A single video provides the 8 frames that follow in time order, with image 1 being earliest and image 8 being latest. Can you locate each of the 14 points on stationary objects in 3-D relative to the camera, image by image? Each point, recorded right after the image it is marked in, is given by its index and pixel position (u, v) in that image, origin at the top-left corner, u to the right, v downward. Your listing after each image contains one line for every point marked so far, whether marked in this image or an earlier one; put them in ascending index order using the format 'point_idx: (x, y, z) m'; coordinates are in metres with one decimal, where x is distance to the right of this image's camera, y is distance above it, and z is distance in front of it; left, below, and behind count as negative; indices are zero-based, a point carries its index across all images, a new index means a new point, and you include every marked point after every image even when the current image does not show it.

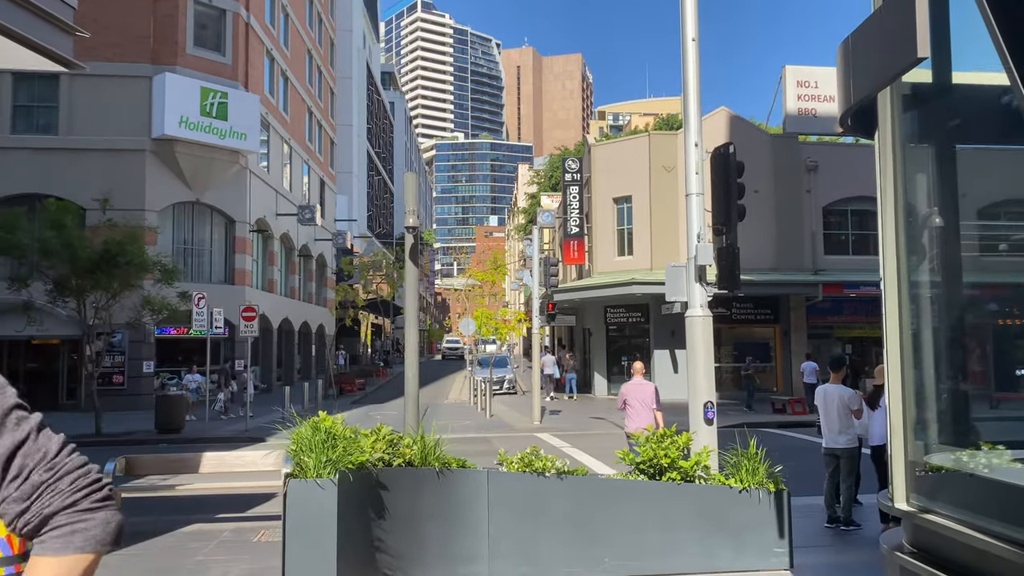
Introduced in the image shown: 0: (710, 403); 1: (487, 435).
0: (+2.0, -1.2, +8.5) m
1: (-0.5, -2.9, +16.7) m
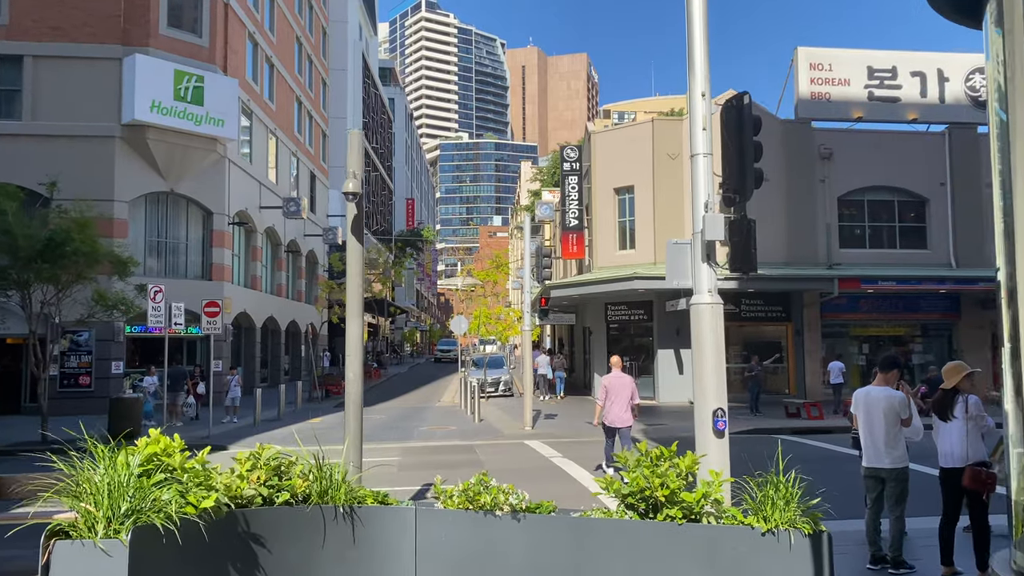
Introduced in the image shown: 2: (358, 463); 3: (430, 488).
0: (+1.7, -1.0, +6.9) m
1: (-0.8, -2.8, +15.1) m
2: (-1.3, -1.4, +7.0) m
3: (-1.1, -2.5, +10.5) m
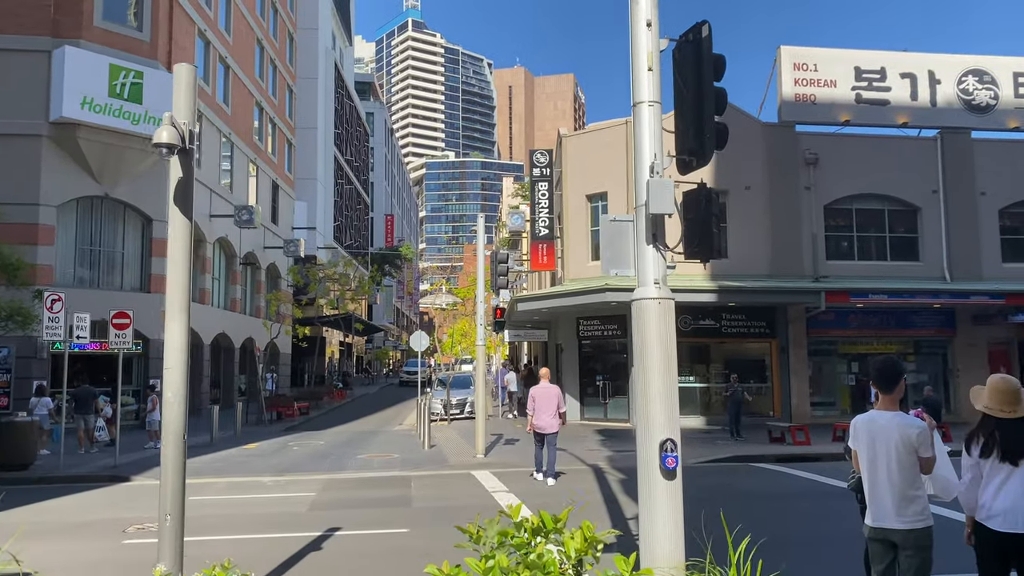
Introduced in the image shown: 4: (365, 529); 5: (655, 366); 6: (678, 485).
0: (+1.0, -1.0, +5.1) m
1: (-1.6, -2.9, +13.2) m
2: (-2.0, -1.4, +5.1) m
3: (-1.9, -2.5, +8.6) m
4: (-1.6, -2.6, +8.9) m
5: (+0.9, -0.5, +5.2) m
6: (+1.0, -1.2, +5.2) m
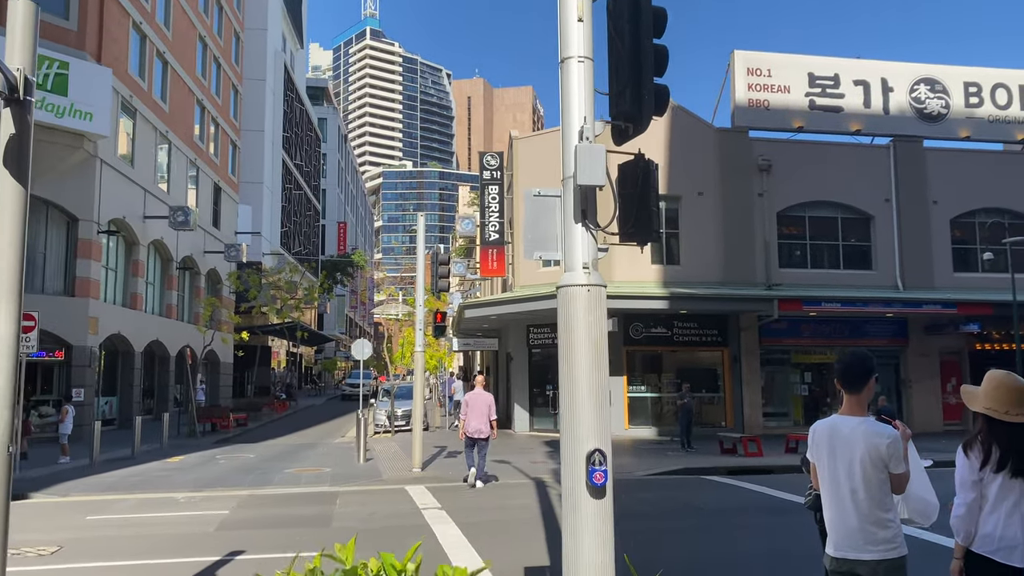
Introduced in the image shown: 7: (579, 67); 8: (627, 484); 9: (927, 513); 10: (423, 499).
0: (+0.4, -0.9, +4.3) m
1: (-2.6, -2.9, +12.2) m
2: (-2.5, -1.3, +4.2) m
3: (-2.6, -2.5, +7.7) m
4: (-2.3, -2.5, +8.0) m
5: (+0.4, -0.4, +4.4) m
6: (+0.5, -1.1, +4.4) m
7: (+0.4, +1.2, +4.7) m
8: (+1.7, -2.9, +12.6) m
9: (+1.7, -0.9, +3.5) m
10: (-1.2, -2.8, +11.1) m
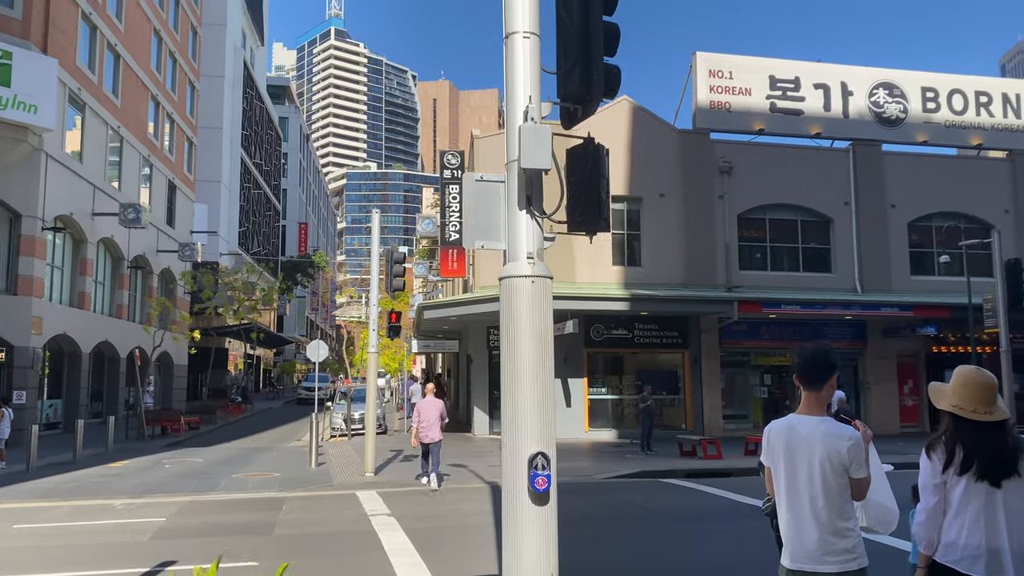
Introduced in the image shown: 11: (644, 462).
0: (+0.1, -0.8, +4.0) m
1: (-3.2, -2.9, +11.8) m
2: (-2.8, -1.2, +3.7) m
3: (-3.0, -2.4, +7.2) m
4: (-2.7, -2.5, +7.6) m
5: (+0.1, -0.4, +4.1) m
6: (+0.2, -1.1, +4.1) m
7: (+0.1, +1.3, +4.4) m
8: (+1.0, -2.9, +12.3) m
9: (+1.4, -0.9, +3.2) m
10: (-1.8, -2.8, +10.7) m
11: (+2.5, -3.3, +16.2) m
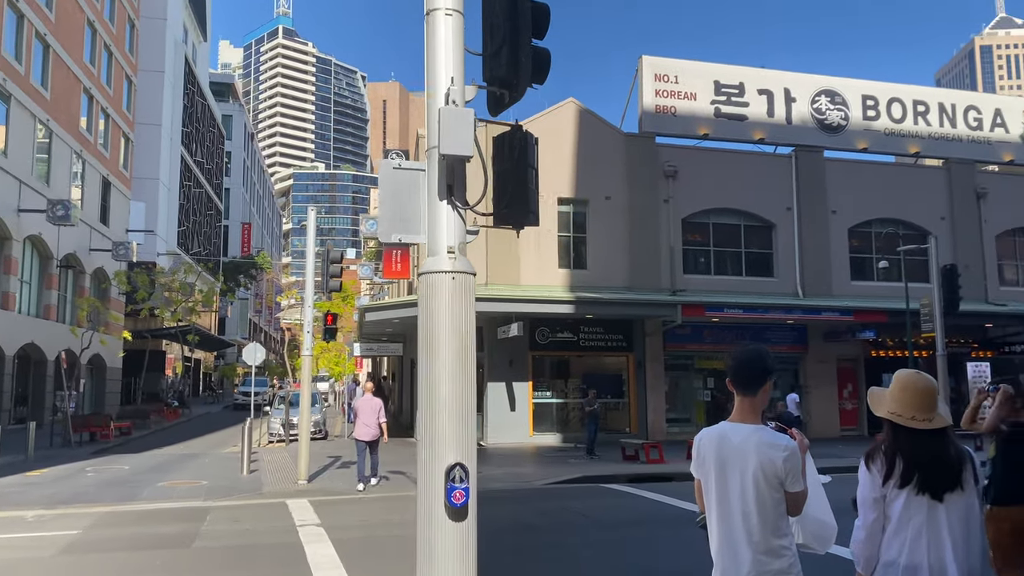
0: (-0.2, -0.8, +3.7) m
1: (-4.0, -2.9, +11.2) m
2: (-3.2, -1.2, +3.2) m
3: (-3.6, -2.4, +6.7) m
4: (-3.3, -2.4, +7.1) m
5: (-0.3, -0.3, +3.8) m
6: (-0.2, -1.1, +3.8) m
7: (-0.3, +1.3, +4.1) m
8: (+0.2, -3.0, +12.0) m
9: (+1.1, -0.9, +3.0) m
10: (-2.5, -2.8, +10.3) m
11: (+1.4, -3.4, +16.0) m
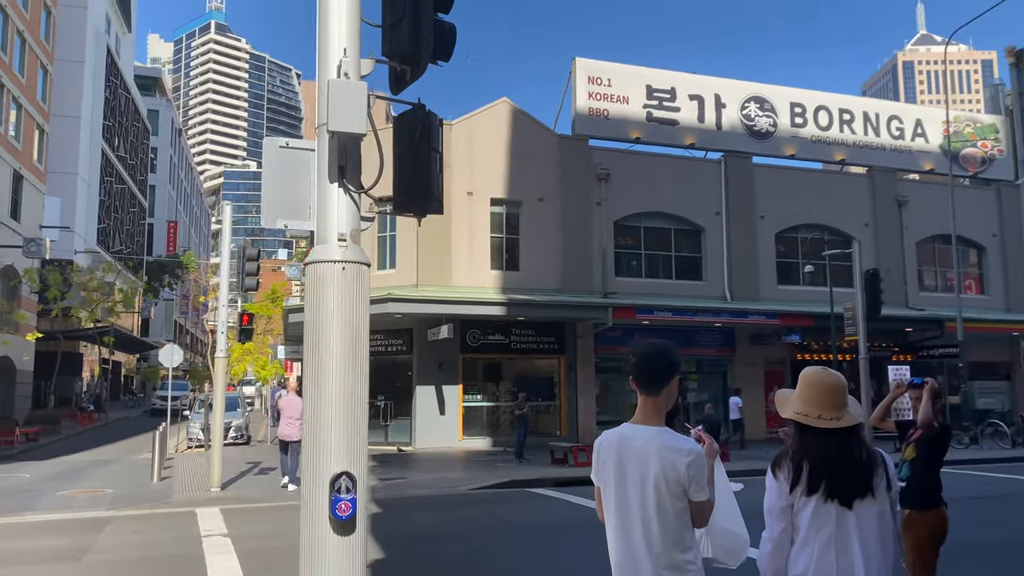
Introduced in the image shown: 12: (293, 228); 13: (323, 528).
0: (-0.7, -0.8, +3.4) m
1: (-5.0, -2.8, +10.6) m
2: (-3.6, -1.1, +2.7) m
3: (-4.2, -2.3, +6.1) m
4: (-4.0, -2.4, +6.5) m
5: (-0.7, -0.3, +3.5) m
6: (-0.6, -1.0, +3.4) m
7: (-0.8, +1.3, +3.7) m
8: (-0.9, -2.9, +11.7) m
9: (+0.7, -0.8, +2.7) m
10: (-3.5, -2.7, +9.7) m
11: (0.0, -3.4, +15.7) m
12: (-1.0, +0.3, +3.9) m
13: (-0.8, -1.0, +3.4) m
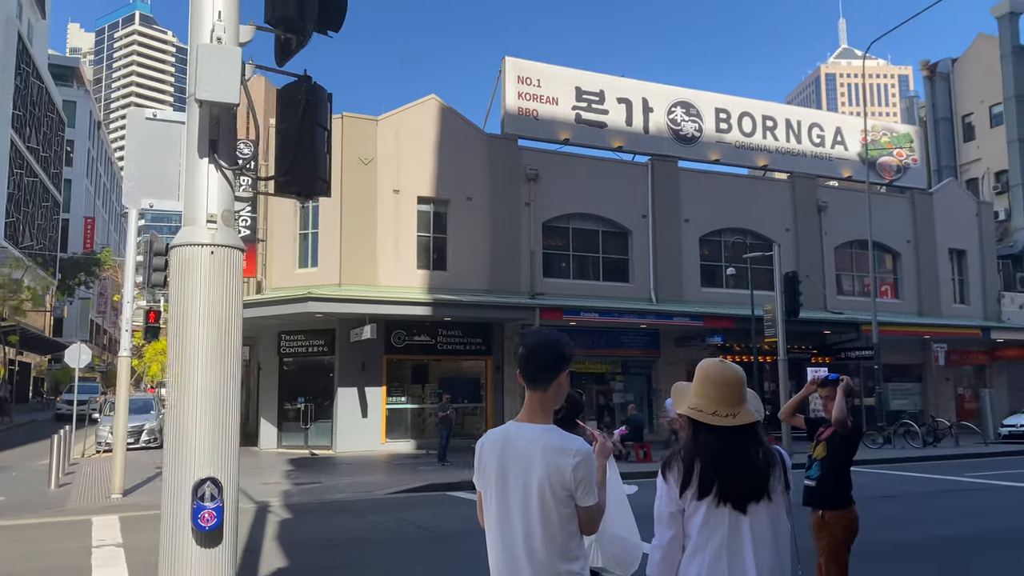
0: (-1.1, -0.7, +3.1) m
1: (-6.0, -2.8, +9.9) m
2: (-3.9, -1.0, +2.1) m
3: (-4.9, -2.3, +5.5) m
4: (-4.7, -2.3, +5.9) m
5: (-1.2, -0.3, +3.1) m
6: (-1.1, -1.0, +3.1) m
7: (-1.2, +1.4, +3.4) m
8: (-2.0, -2.9, +11.3) m
9: (+0.3, -0.8, +2.5) m
10: (-4.4, -2.7, +9.1) m
11: (-1.4, -3.4, +15.4) m
12: (-1.4, +0.3, +3.5) m
13: (-1.2, -0.9, +3.0) m
